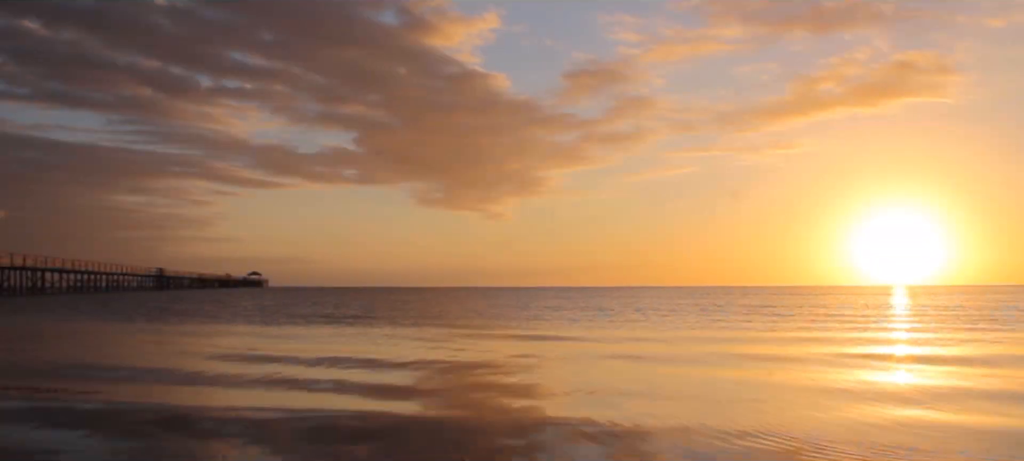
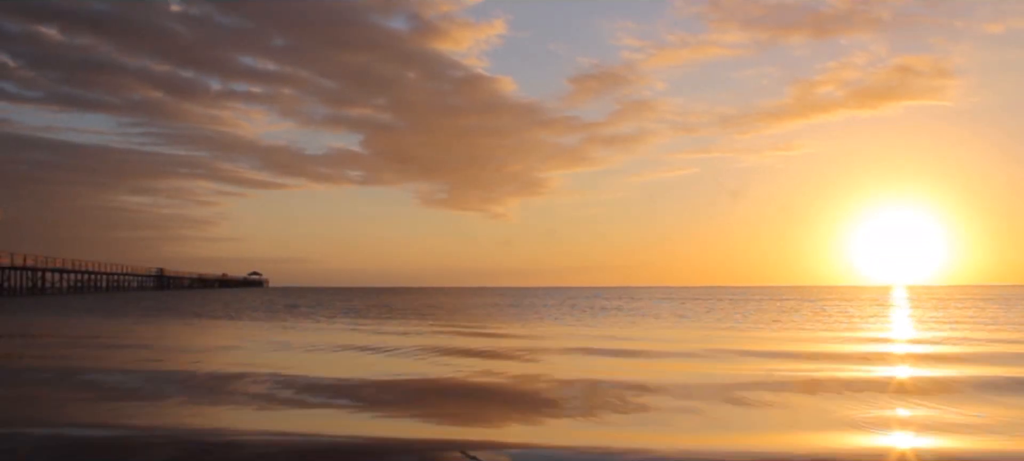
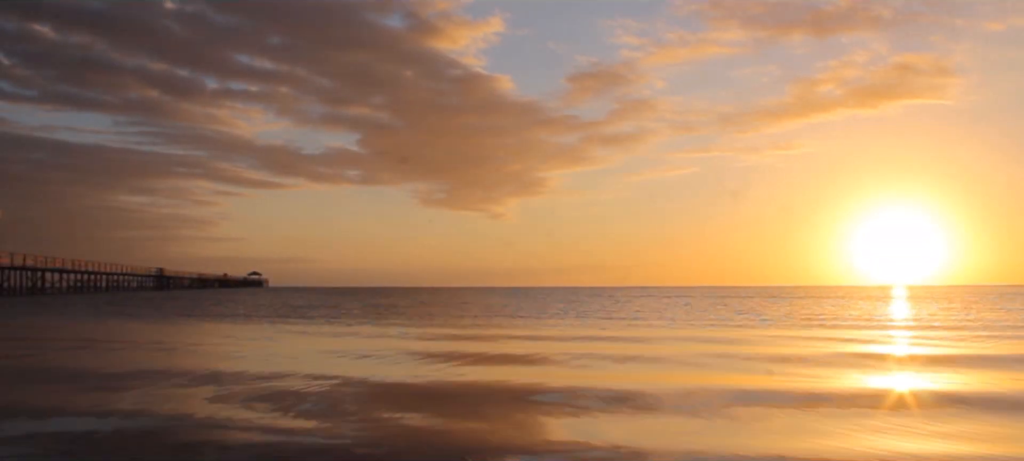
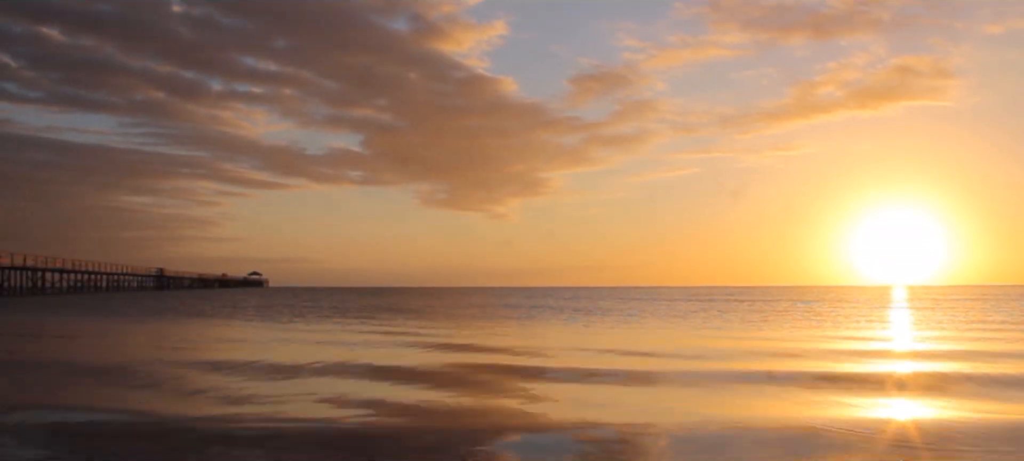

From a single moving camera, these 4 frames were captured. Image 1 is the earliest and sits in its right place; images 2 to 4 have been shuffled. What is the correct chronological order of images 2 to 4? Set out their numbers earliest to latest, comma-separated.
3, 2, 4
